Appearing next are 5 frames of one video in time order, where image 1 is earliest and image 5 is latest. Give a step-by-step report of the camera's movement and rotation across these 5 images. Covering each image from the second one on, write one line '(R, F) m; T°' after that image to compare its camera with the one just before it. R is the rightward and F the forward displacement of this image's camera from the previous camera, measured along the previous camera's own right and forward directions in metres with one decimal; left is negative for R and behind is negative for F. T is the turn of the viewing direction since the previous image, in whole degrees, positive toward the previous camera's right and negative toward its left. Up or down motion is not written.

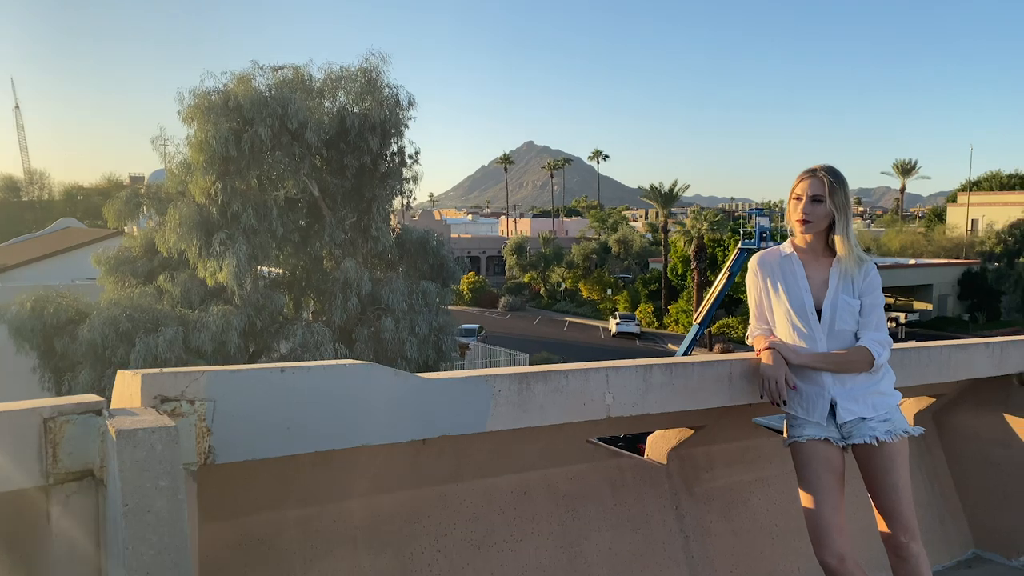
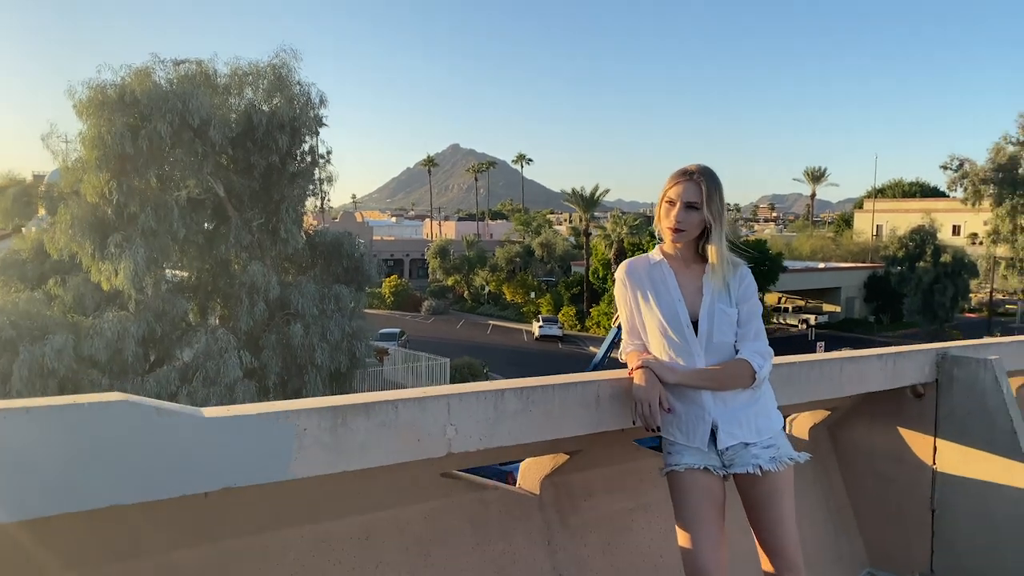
(+0.3, +0.4) m; +5°
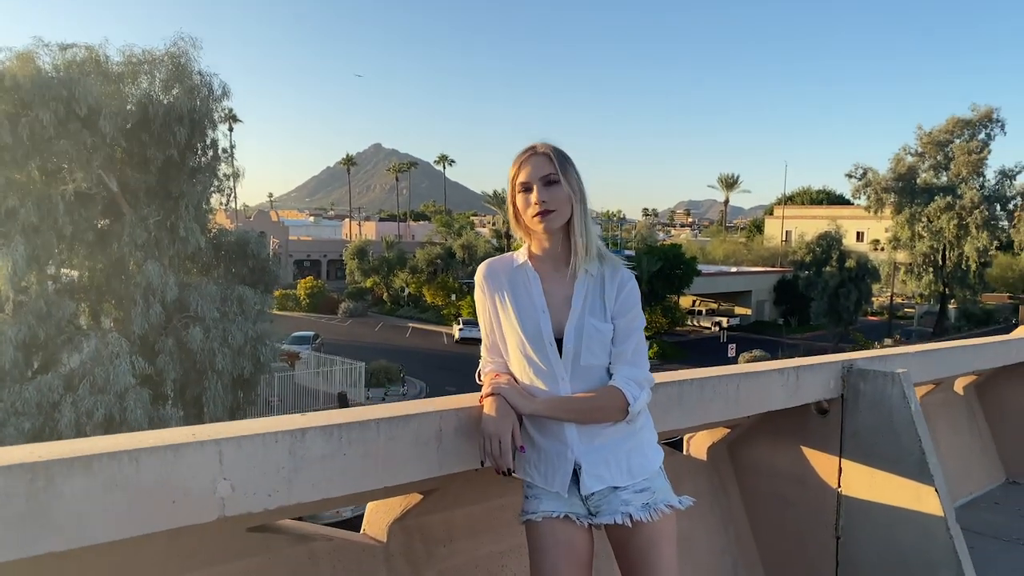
(+0.3, +0.5) m; +6°
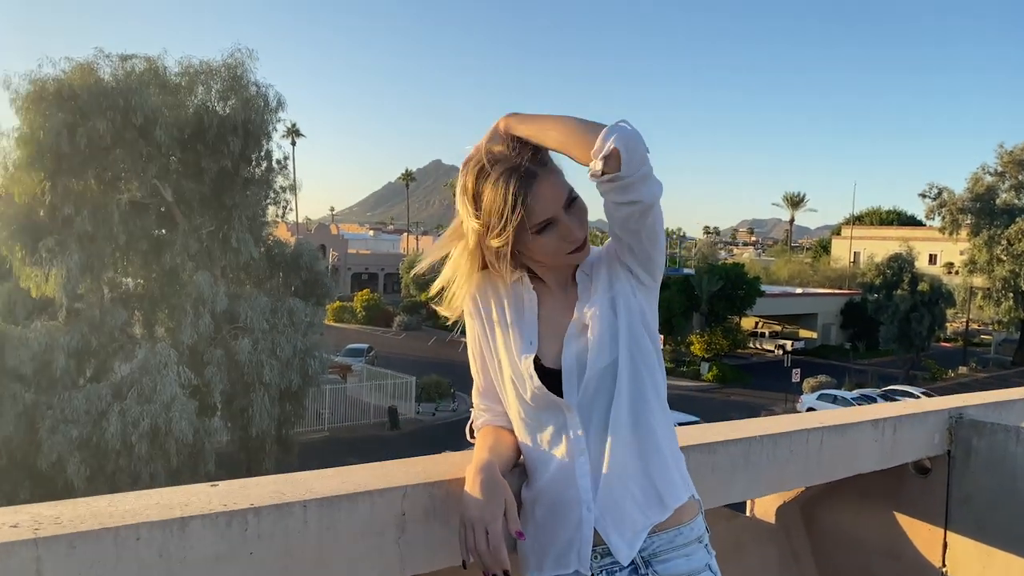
(+0.1, +0.7) m; -4°
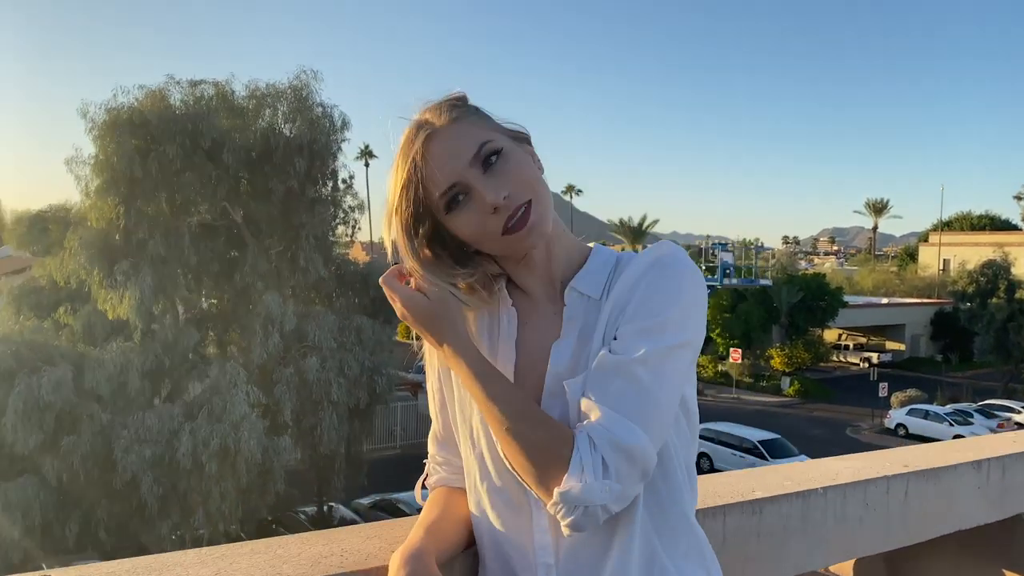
(+0.2, +0.5) m; -5°
